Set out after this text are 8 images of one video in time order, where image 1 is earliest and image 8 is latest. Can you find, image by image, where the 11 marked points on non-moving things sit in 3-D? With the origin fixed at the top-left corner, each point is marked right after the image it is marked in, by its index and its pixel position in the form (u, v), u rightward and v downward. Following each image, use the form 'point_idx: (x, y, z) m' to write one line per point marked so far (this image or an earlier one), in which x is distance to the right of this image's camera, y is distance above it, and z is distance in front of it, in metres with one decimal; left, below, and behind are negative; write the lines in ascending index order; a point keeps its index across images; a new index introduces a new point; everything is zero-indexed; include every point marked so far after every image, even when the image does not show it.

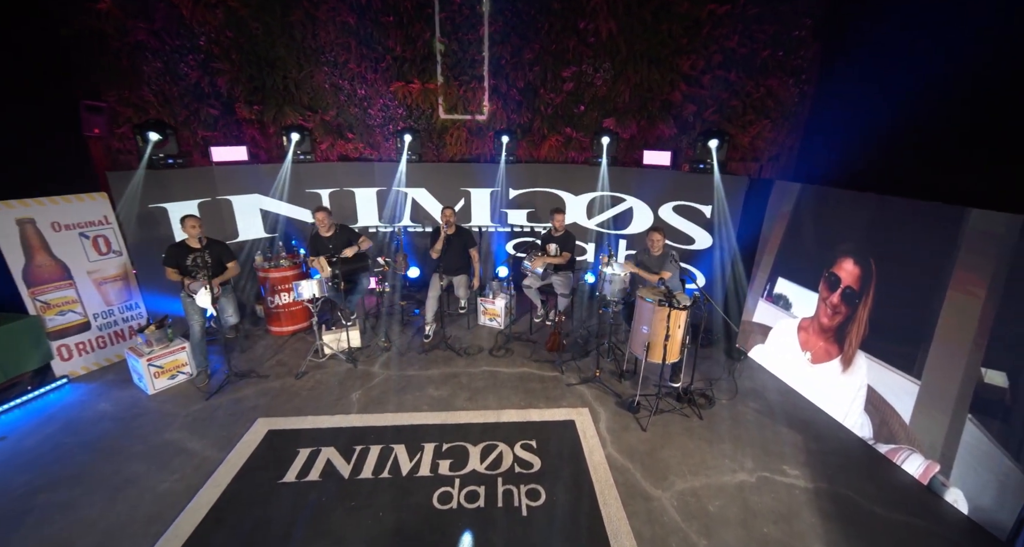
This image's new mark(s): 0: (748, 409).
0: (+2.4, -1.4, +4.1) m
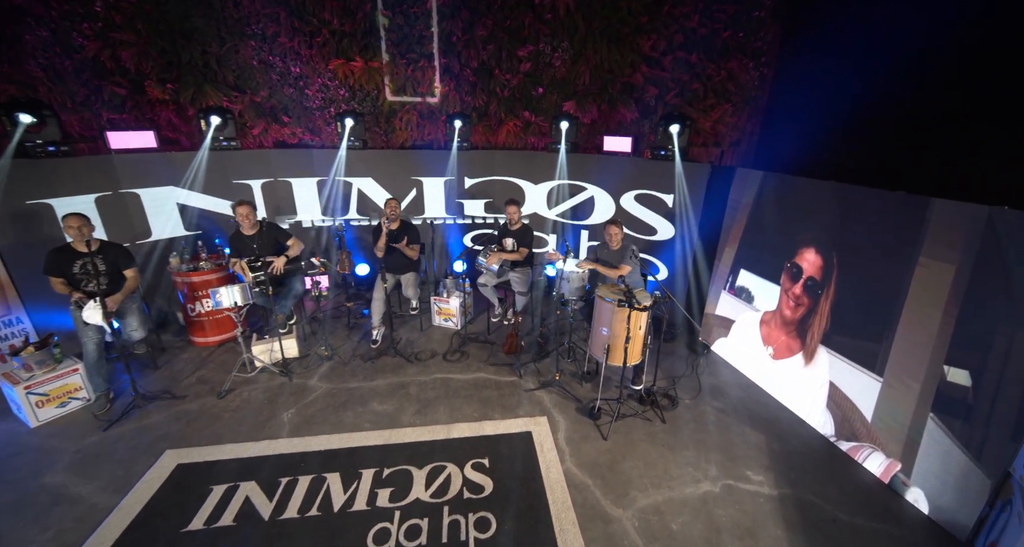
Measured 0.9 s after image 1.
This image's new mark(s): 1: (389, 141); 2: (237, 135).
0: (+2.0, -1.3, +4.0) m
1: (-2.0, +2.1, +6.5) m
2: (-3.6, +1.8, +5.3) m
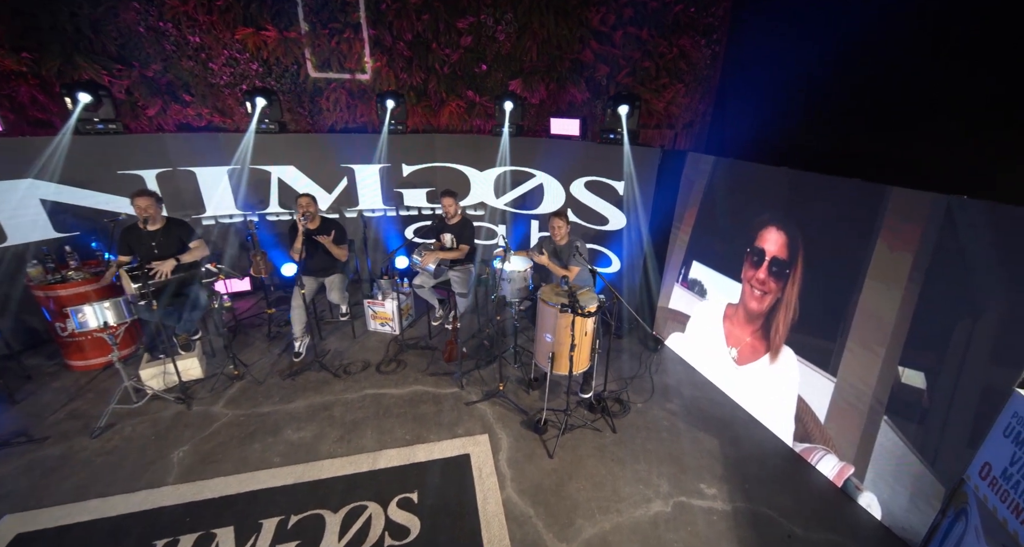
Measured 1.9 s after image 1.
0: (+1.4, -1.3, +3.7) m
1: (-2.8, +2.1, +5.8) m
2: (-4.4, +1.7, +4.5) m
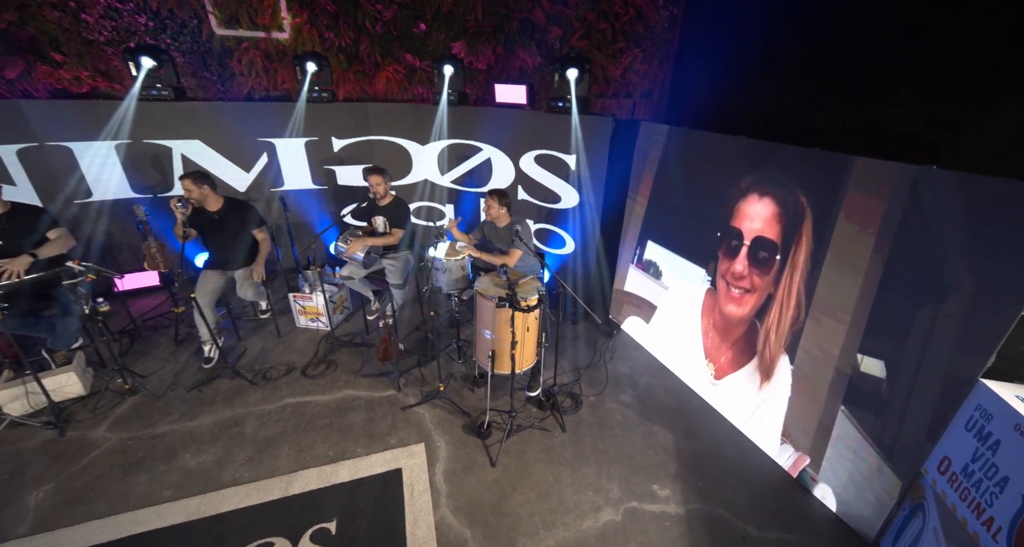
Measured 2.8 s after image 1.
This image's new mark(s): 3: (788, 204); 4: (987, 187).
0: (+0.9, -1.2, +3.5) m
1: (-3.6, +2.3, +5.0) m
2: (-5.0, +1.7, +3.6) m
3: (+1.9, +0.5, +2.8) m
4: (+2.2, +0.4, +1.9) m
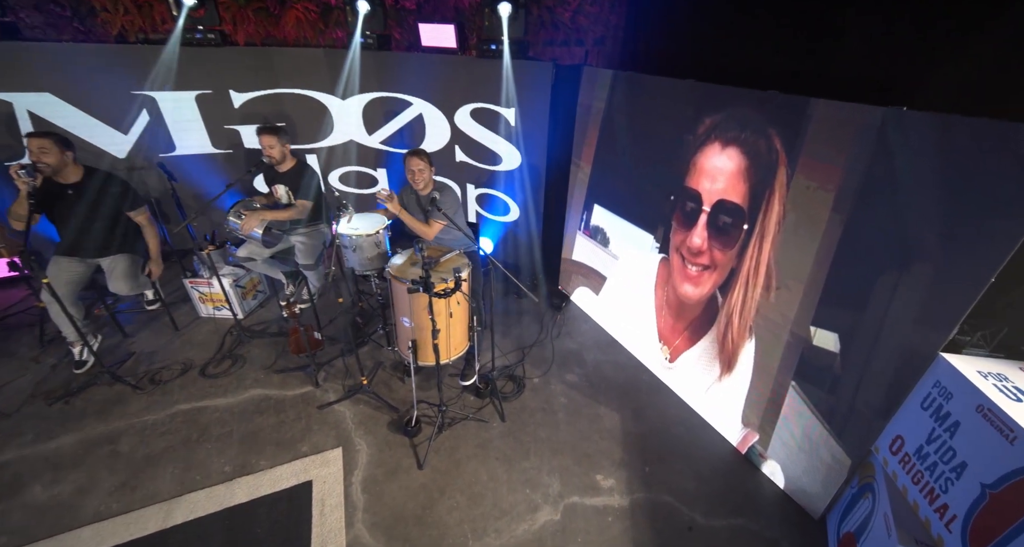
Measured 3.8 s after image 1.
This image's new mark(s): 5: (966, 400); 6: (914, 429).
0: (+0.4, -0.9, +3.2) m
1: (-4.3, +2.4, +4.0) m
2: (-5.6, +1.7, +2.6) m
3: (+1.4, +0.7, +2.4) m
4: (+1.7, +0.5, +1.6) m
5: (+1.9, -0.5, +1.7) m
6: (+1.8, -0.7, +1.9) m
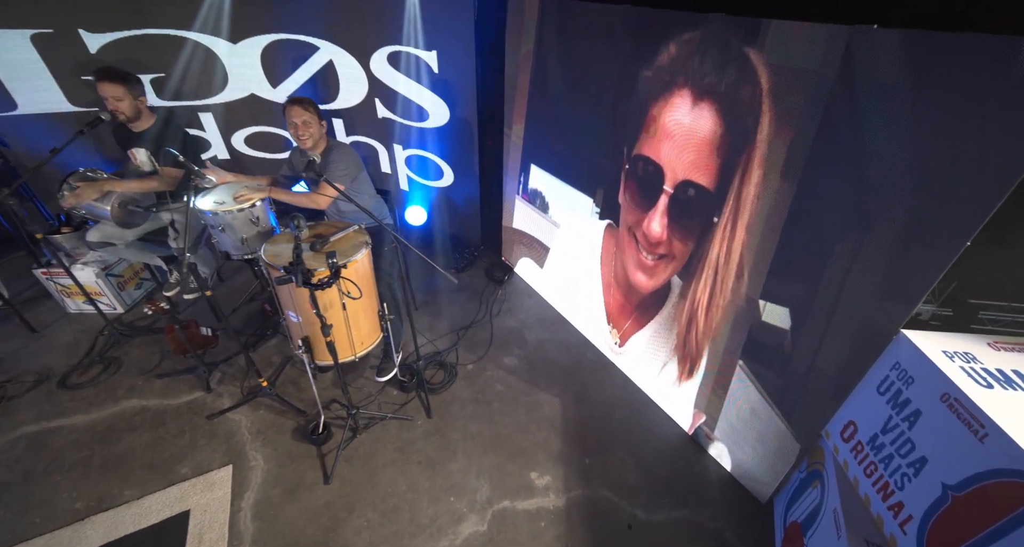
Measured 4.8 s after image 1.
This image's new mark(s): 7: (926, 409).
0: (-0.1, -0.7, +2.9) m
1: (-5.0, +2.5, +3.1) m
2: (-6.1, +1.6, +1.6) m
3: (+0.9, +0.8, +2.0) m
4: (+1.3, +0.6, +1.2) m
5: (+1.5, -0.4, +1.4) m
6: (+1.4, -0.6, +1.6) m
7: (+1.5, -0.5, +1.4) m
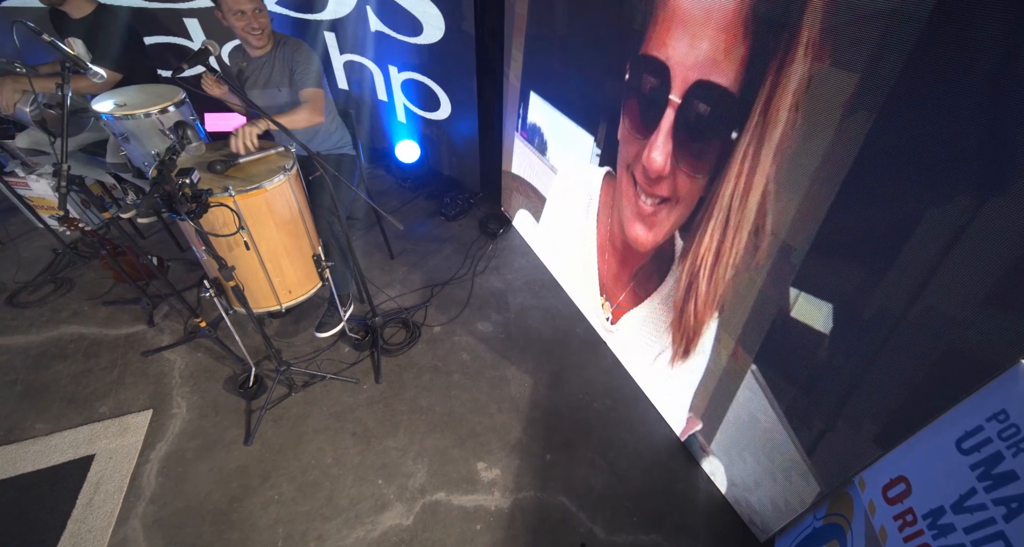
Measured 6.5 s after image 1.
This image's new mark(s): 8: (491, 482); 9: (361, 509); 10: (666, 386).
0: (-0.3, -0.4, +2.5) m
1: (-4.8, +3.2, +2.7) m
2: (-6.1, +2.3, +1.5) m
3: (+0.7, +0.9, +1.4) m
4: (+1.1, +0.6, +0.5) m
5: (+1.2, -0.4, +0.9) m
6: (+1.1, -0.6, +1.1) m
7: (+1.2, -0.5, +0.9) m
8: (-0.1, -1.0, +1.9) m
9: (-0.7, -1.0, +1.8) m
10: (+0.8, -0.6, +2.1) m
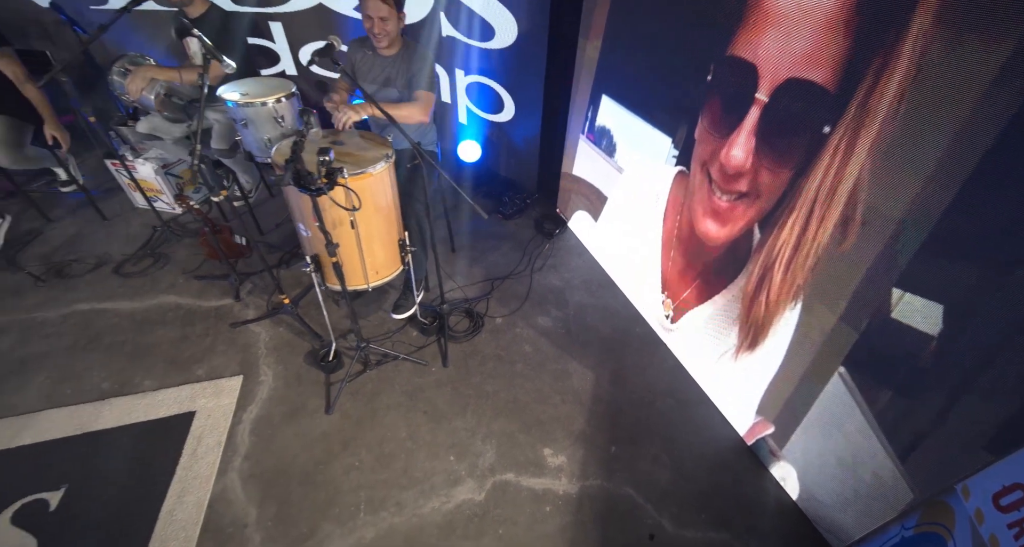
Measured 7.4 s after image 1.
0: (+0.1, -0.4, +2.6) m
1: (-4.2, +3.5, +3.1) m
2: (-5.7, +2.7, +2.0) m
3: (+1.1, +1.0, +1.4) m
4: (+1.4, +0.6, +0.6) m
5: (+1.4, -0.4, +0.8) m
6: (+1.4, -0.6, +1.1) m
7: (+1.4, -0.5, +0.9) m
8: (+0.2, -0.9, +1.9) m
9: (-0.3, -1.0, +1.9) m
10: (+1.2, -0.6, +2.1) m
